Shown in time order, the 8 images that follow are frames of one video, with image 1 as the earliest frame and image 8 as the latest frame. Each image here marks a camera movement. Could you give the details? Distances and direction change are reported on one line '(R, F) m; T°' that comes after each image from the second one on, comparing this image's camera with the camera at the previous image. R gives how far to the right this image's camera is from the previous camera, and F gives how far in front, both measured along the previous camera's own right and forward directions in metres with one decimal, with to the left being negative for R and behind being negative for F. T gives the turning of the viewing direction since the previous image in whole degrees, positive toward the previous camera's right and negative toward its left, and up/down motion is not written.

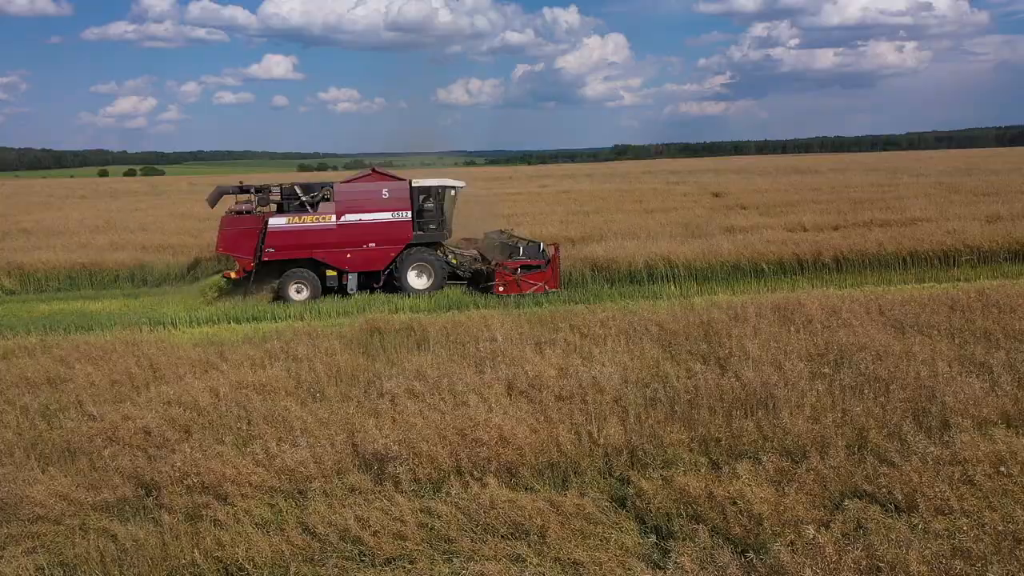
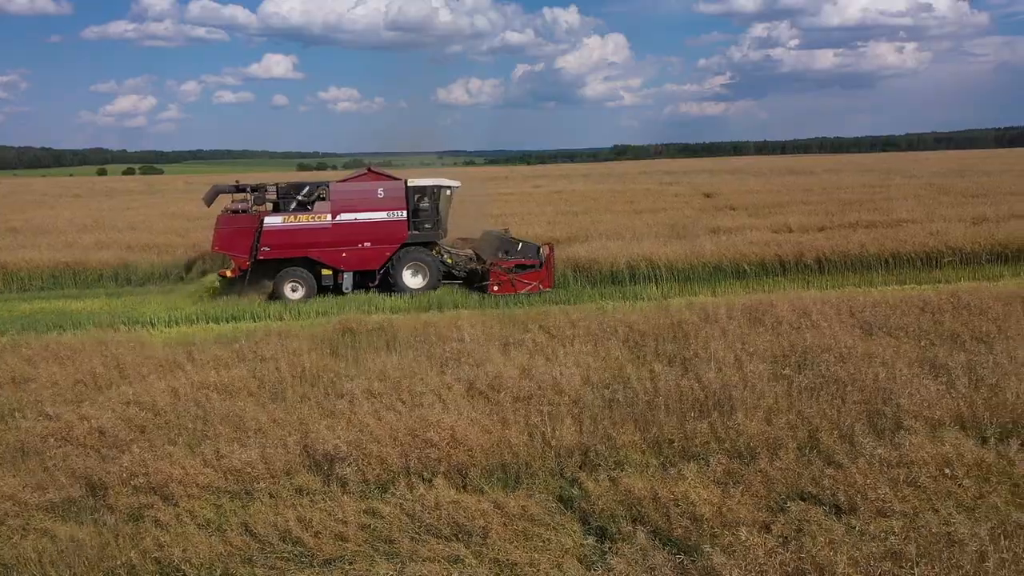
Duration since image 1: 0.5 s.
(+0.3, 0.0) m; 0°
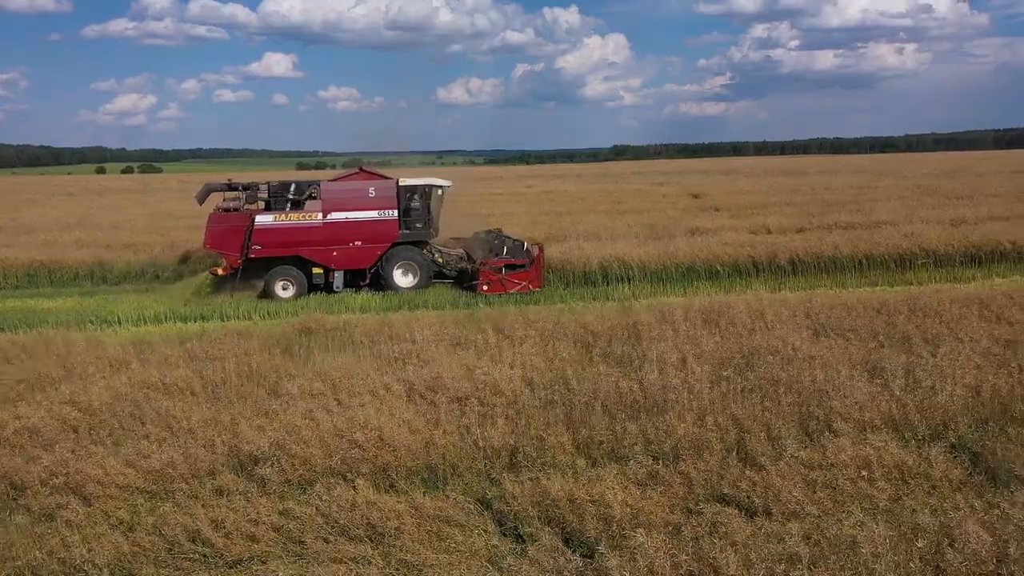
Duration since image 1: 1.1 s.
(+0.5, 0.0) m; 0°
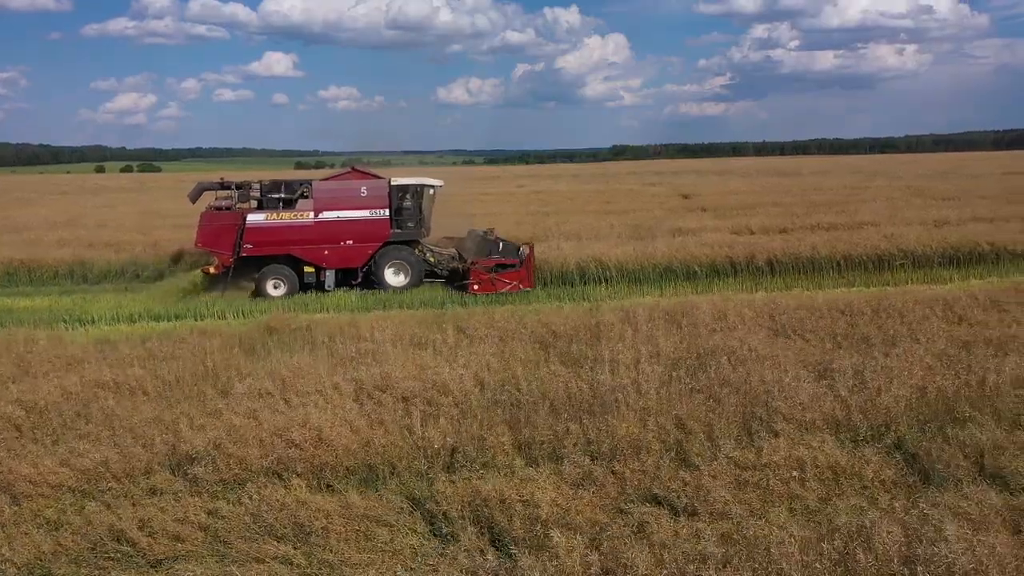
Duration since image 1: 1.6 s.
(+0.4, 0.0) m; 0°
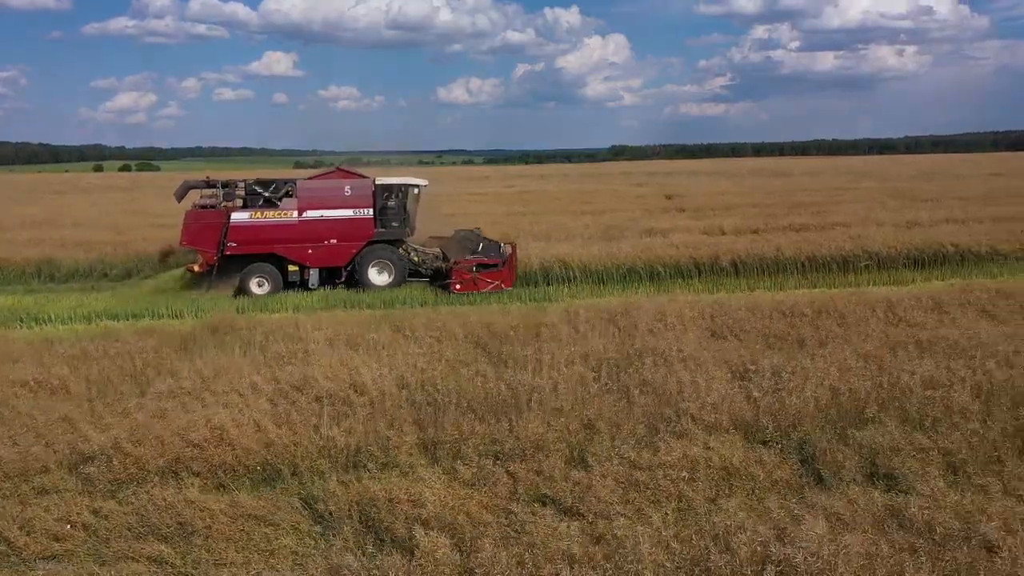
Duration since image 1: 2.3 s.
(+0.7, 0.0) m; 0°
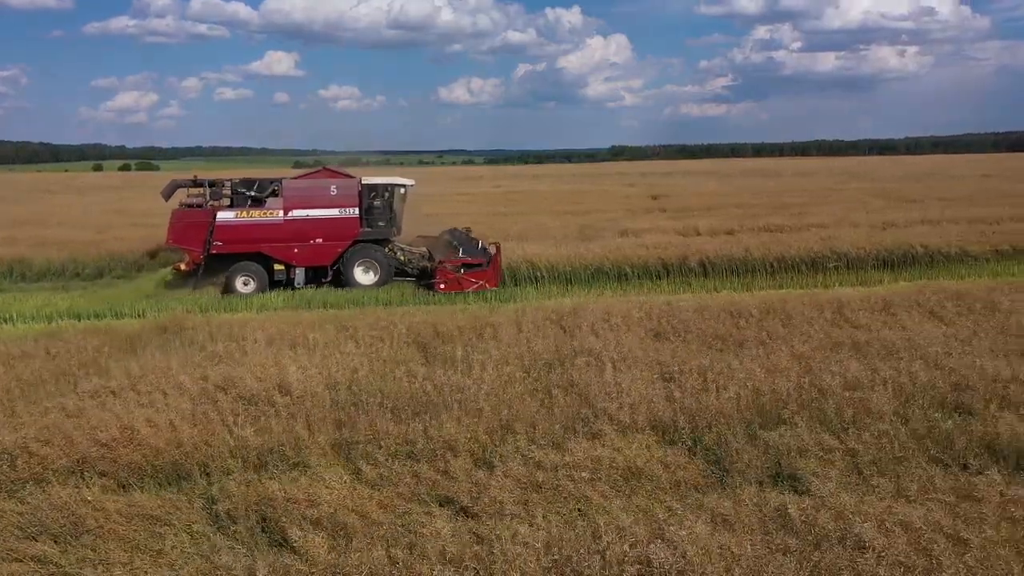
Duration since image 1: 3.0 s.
(+0.6, 0.0) m; 0°
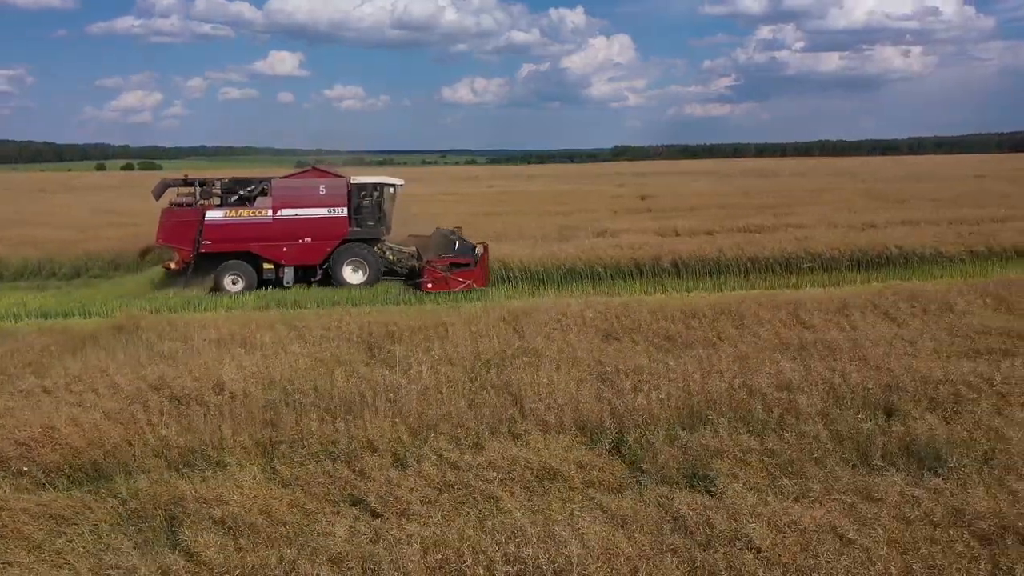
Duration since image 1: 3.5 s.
(+0.5, 0.0) m; 0°
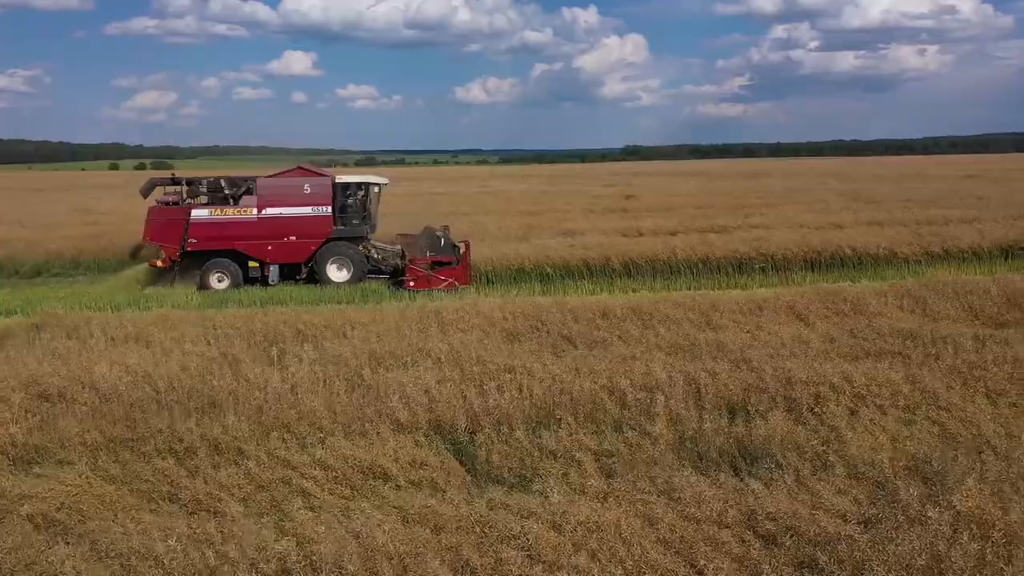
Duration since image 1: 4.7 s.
(+1.1, 0.0) m; -1°
